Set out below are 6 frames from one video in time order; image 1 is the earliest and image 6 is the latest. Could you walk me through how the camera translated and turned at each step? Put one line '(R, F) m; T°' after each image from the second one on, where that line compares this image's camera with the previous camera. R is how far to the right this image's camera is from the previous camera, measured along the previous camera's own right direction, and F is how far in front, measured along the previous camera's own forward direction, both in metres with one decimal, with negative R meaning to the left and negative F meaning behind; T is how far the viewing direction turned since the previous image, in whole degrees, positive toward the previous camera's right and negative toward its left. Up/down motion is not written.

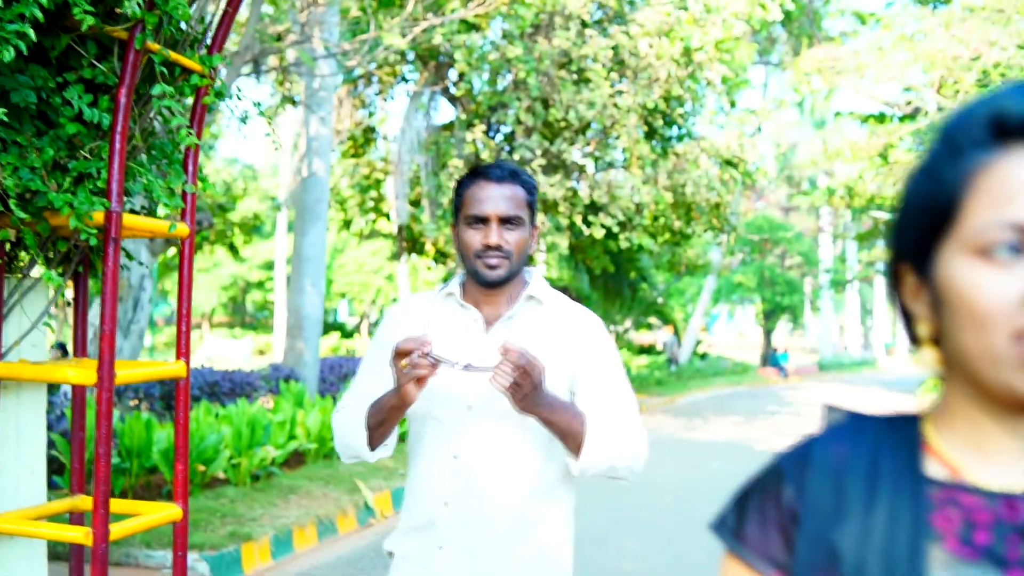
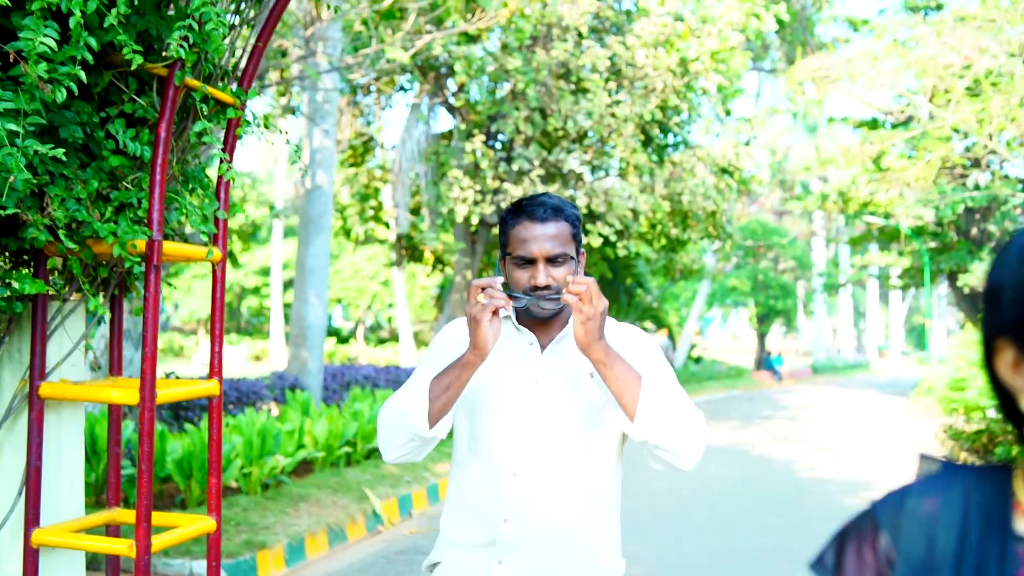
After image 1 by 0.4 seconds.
(-0.1, -0.2) m; 0°
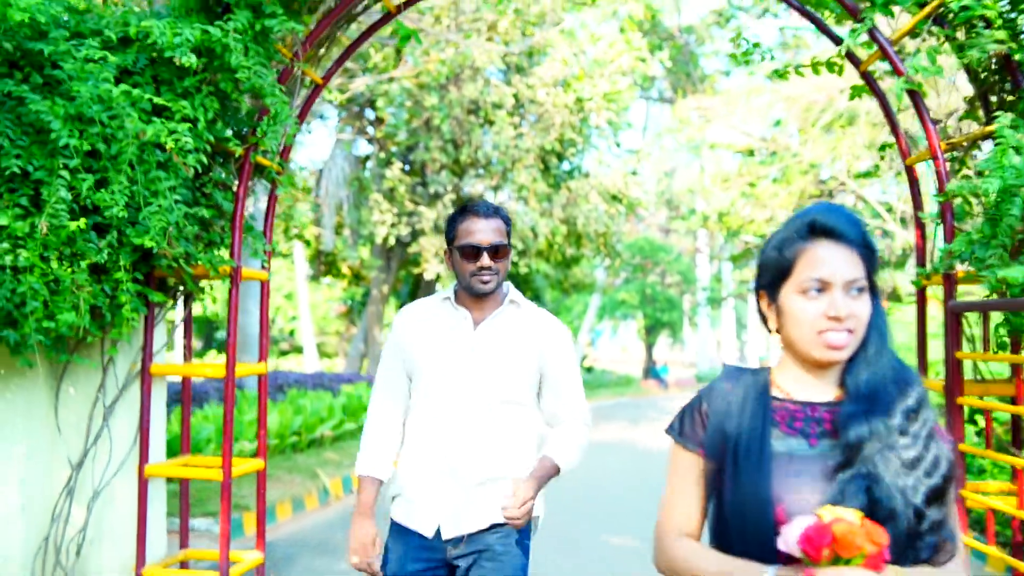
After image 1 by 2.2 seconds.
(-0.3, -1.6) m; +6°
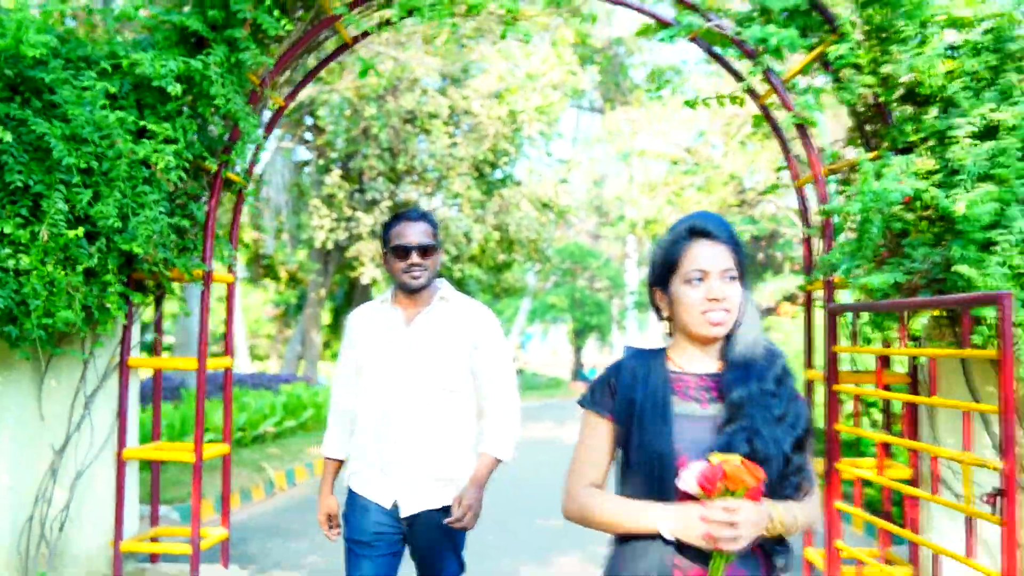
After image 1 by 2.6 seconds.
(-0.1, -0.6) m; +4°
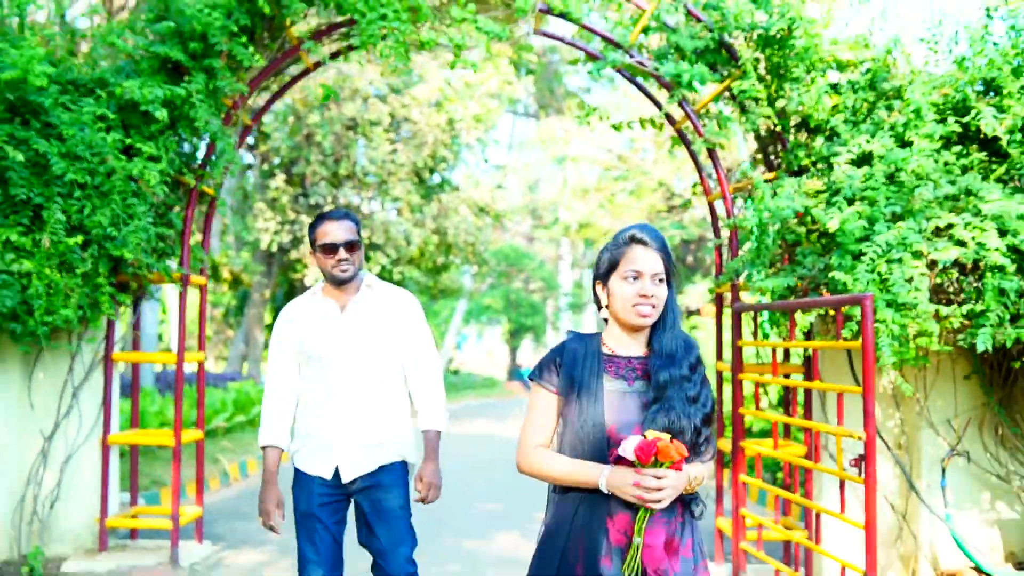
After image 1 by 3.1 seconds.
(-0.1, -0.7) m; +3°
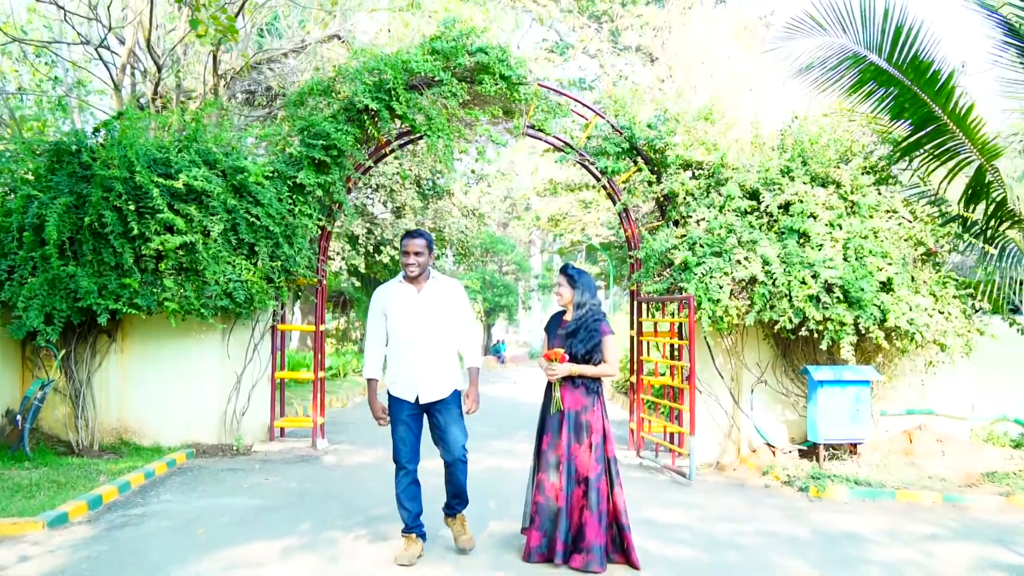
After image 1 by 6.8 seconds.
(-0.3, -4.1) m; +2°
